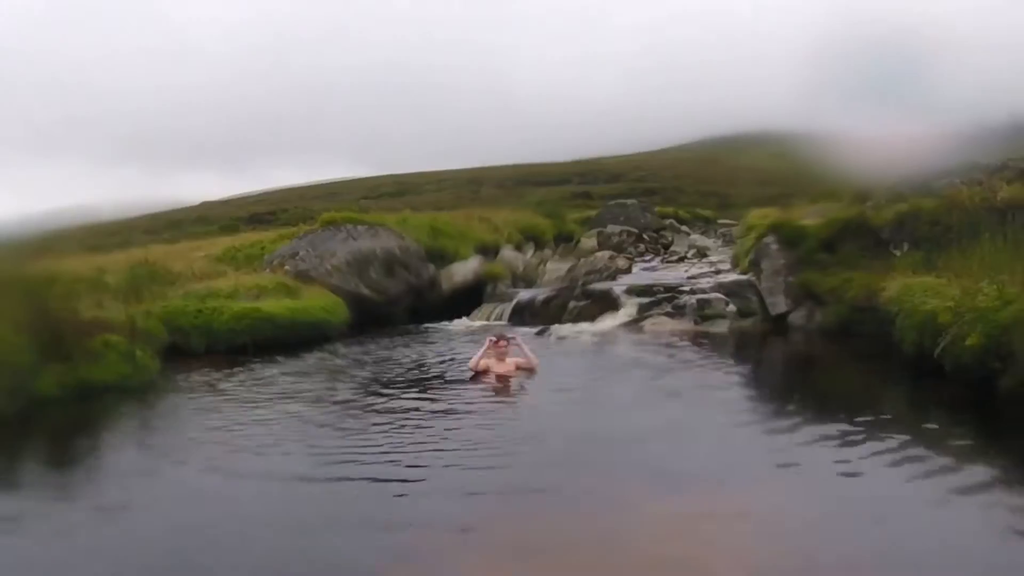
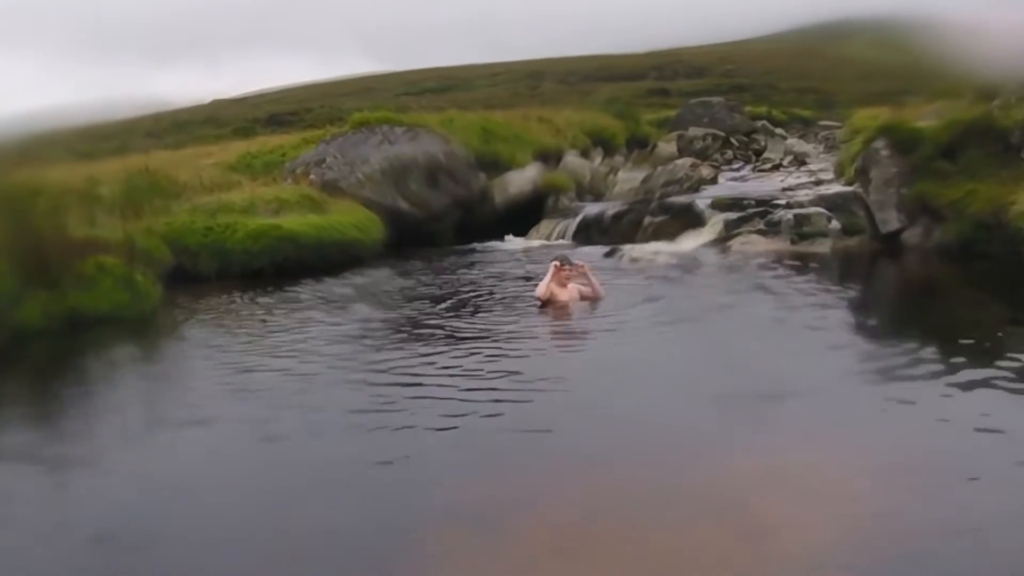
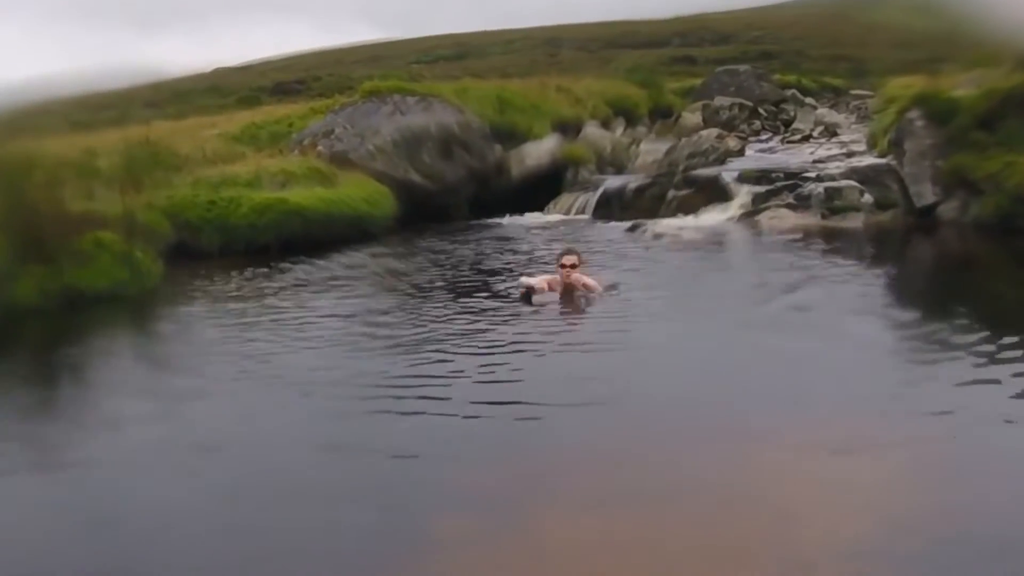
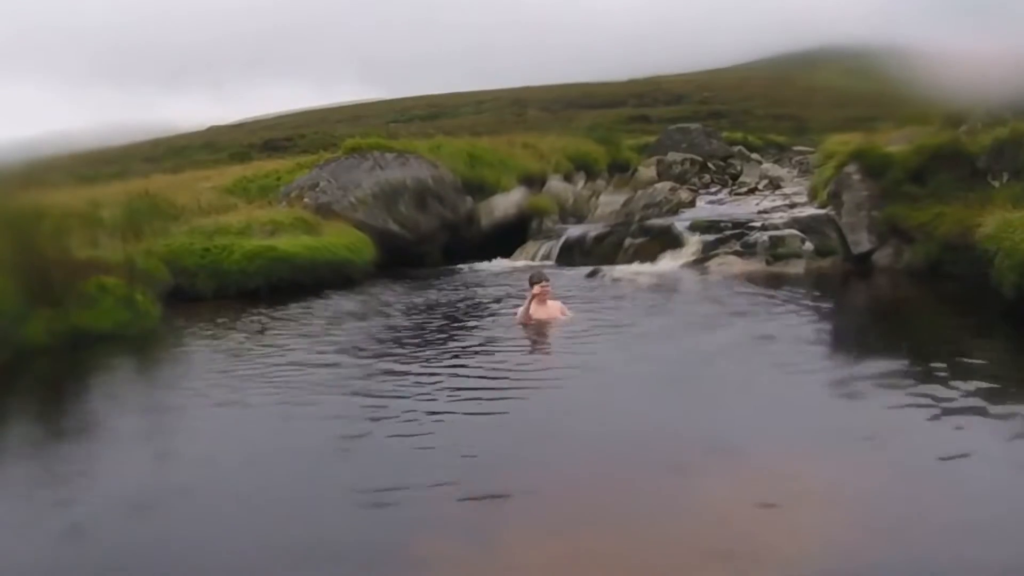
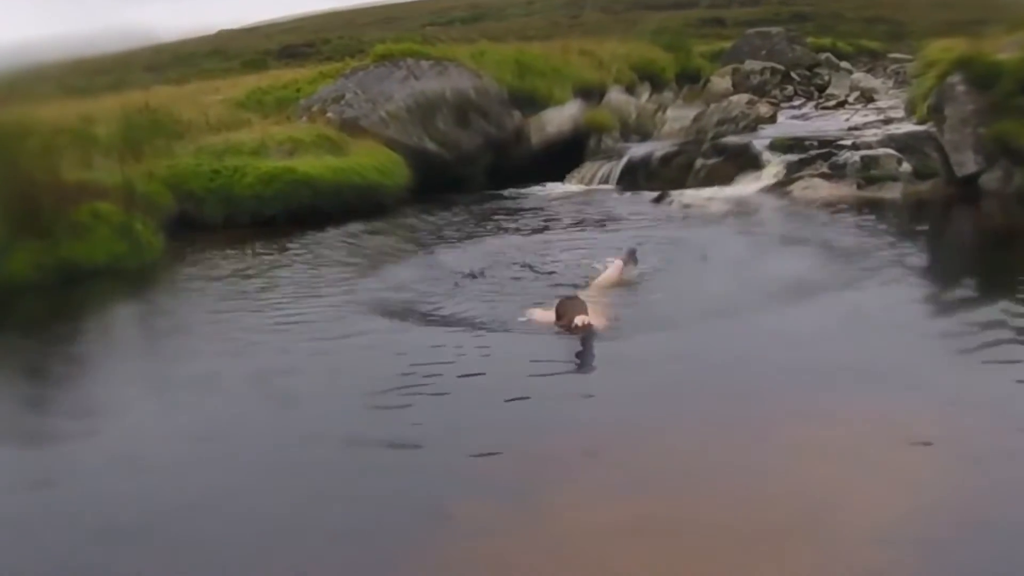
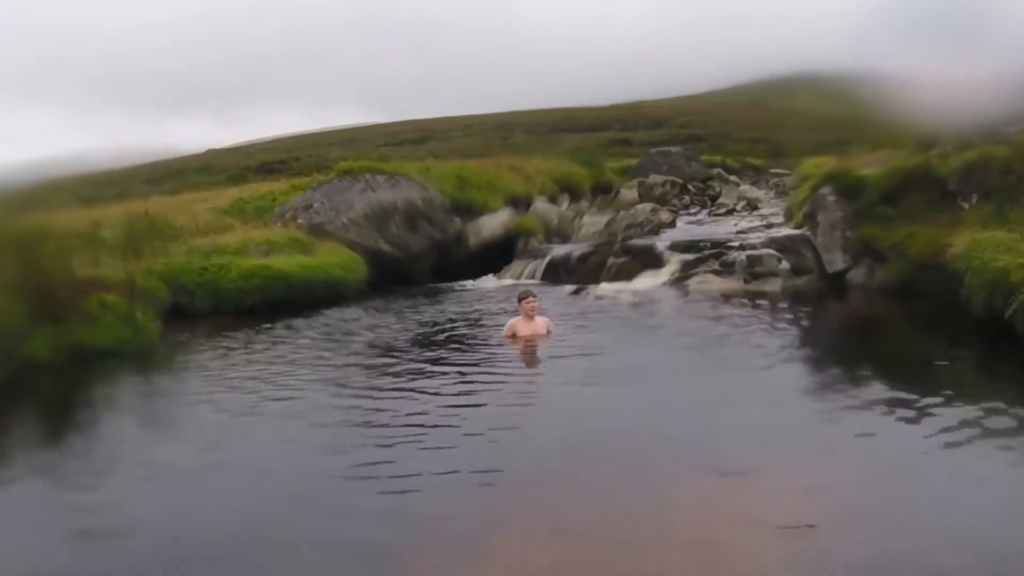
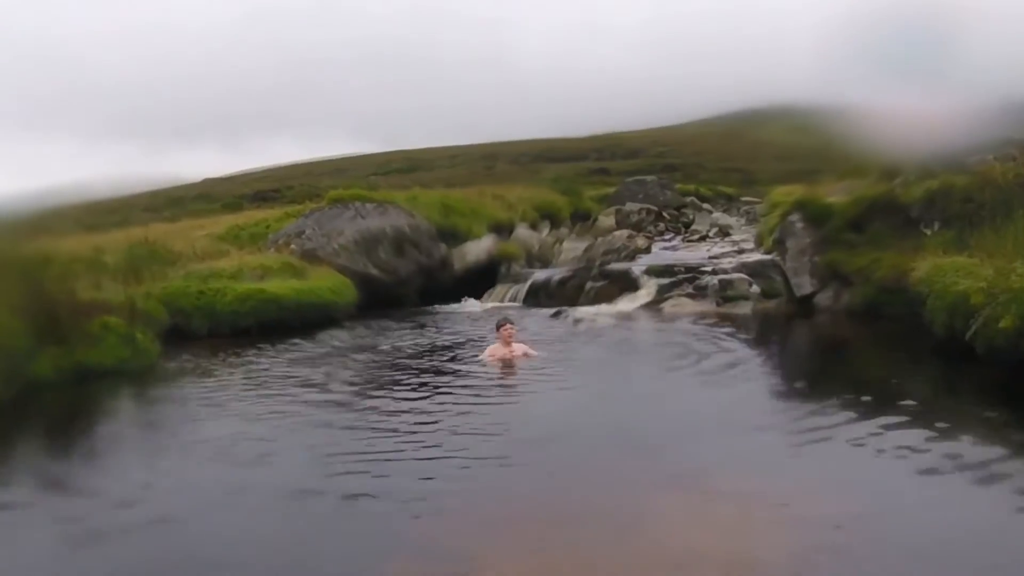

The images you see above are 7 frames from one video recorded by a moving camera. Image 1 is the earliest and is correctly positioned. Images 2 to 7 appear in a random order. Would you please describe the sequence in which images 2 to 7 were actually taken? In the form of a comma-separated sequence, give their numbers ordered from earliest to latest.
7, 6, 4, 2, 3, 5
